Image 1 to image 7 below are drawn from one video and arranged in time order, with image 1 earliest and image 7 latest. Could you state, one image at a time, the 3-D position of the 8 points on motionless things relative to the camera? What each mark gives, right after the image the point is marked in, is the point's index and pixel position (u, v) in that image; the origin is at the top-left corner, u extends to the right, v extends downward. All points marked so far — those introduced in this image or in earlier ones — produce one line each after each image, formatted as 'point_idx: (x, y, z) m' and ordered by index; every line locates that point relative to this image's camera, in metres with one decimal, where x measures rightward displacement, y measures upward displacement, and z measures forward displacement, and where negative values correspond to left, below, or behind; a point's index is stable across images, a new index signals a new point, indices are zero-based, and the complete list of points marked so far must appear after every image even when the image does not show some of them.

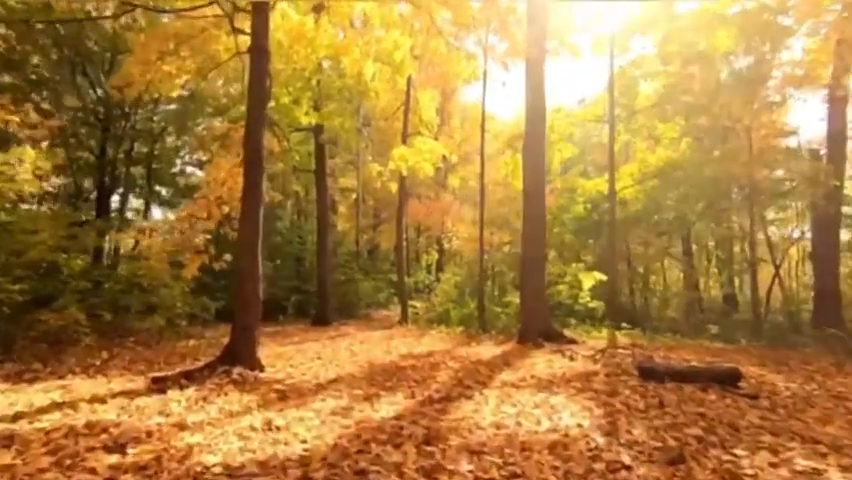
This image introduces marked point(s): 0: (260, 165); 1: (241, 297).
0: (-2.8, +1.3, +7.7) m
1: (-3.0, -0.9, +7.3) m
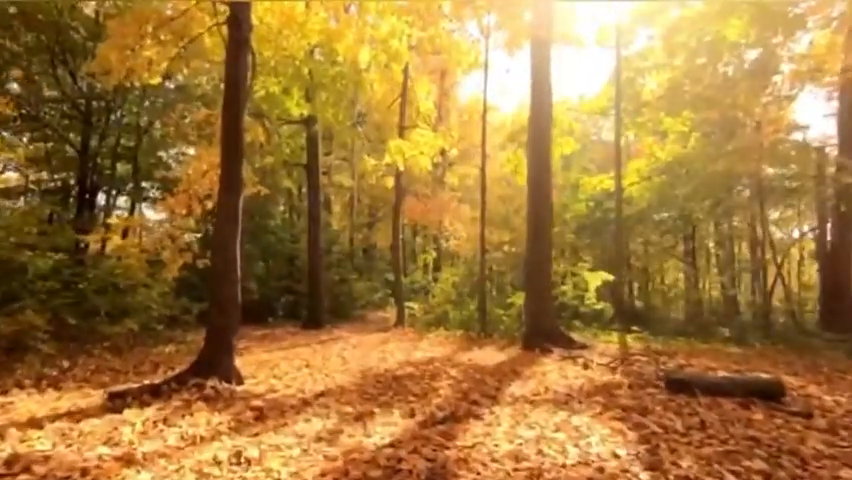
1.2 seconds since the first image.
0: (-2.8, +1.4, +6.8) m
1: (-3.0, -0.8, +6.5) m
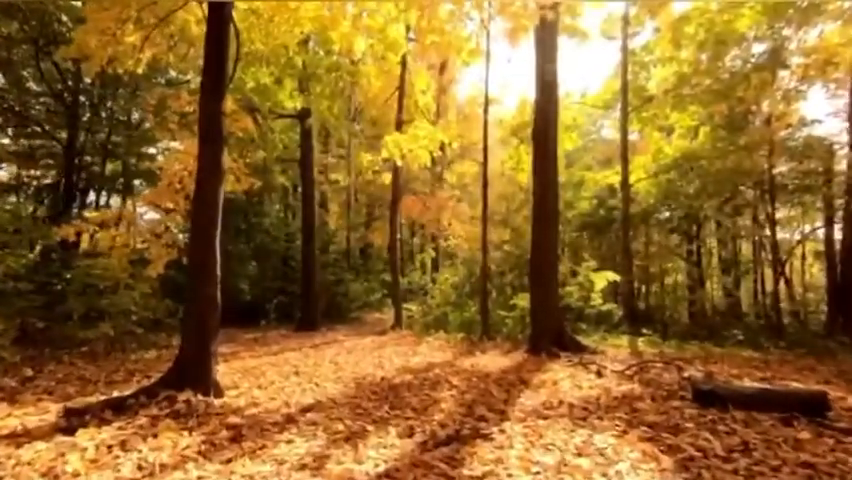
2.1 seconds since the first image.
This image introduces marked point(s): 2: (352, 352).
0: (-2.8, +1.4, +6.2) m
1: (-3.0, -0.8, +5.8) m
2: (-1.7, -2.6, +10.4) m
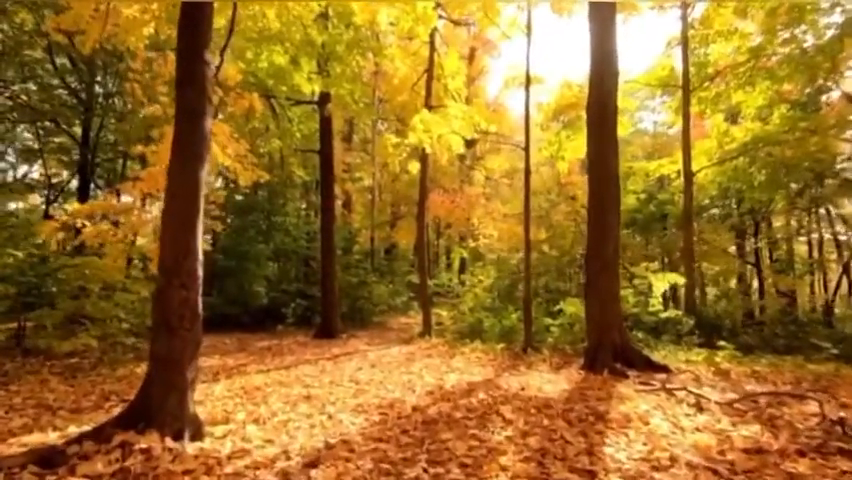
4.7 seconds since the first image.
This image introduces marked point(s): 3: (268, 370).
0: (-2.3, +1.5, +4.7) m
1: (-2.5, -0.7, +4.4) m
2: (-1.0, -2.5, +8.9) m
3: (-2.9, -2.4, +8.3) m
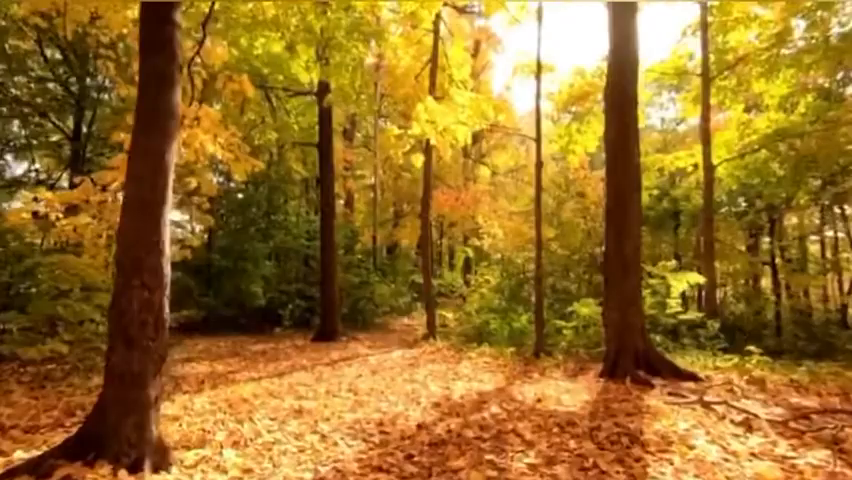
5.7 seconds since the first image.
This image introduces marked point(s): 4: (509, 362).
0: (-2.3, +1.6, +4.1) m
1: (-2.5, -0.6, +3.7) m
2: (-0.9, -2.4, +8.2) m
3: (-2.8, -2.3, +7.6) m
4: (+1.7, -2.6, +9.5) m
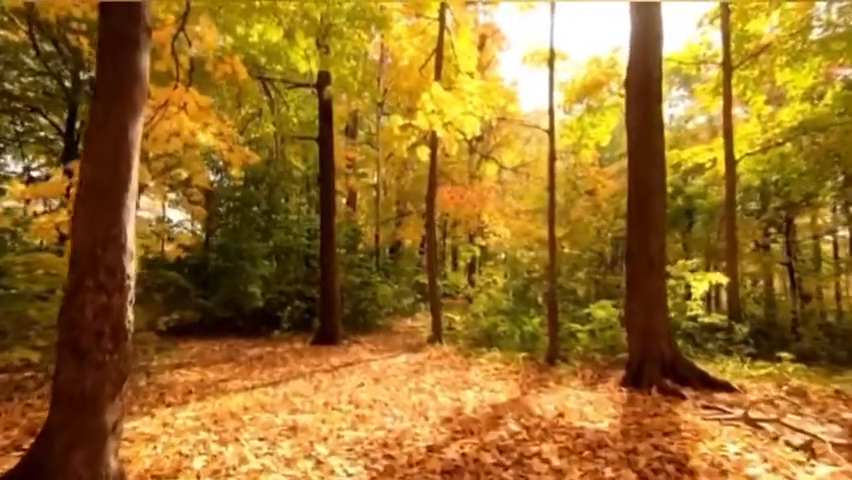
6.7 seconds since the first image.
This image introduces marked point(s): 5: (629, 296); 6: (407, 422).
0: (-2.2, +1.6, +3.4) m
1: (-2.4, -0.6, +3.1) m
2: (-0.8, -2.4, +7.6) m
3: (-2.7, -2.3, +7.0) m
4: (+1.9, -2.5, +8.9) m
5: (+3.4, -0.9, +7.6) m
6: (-0.2, -2.1, +5.4) m
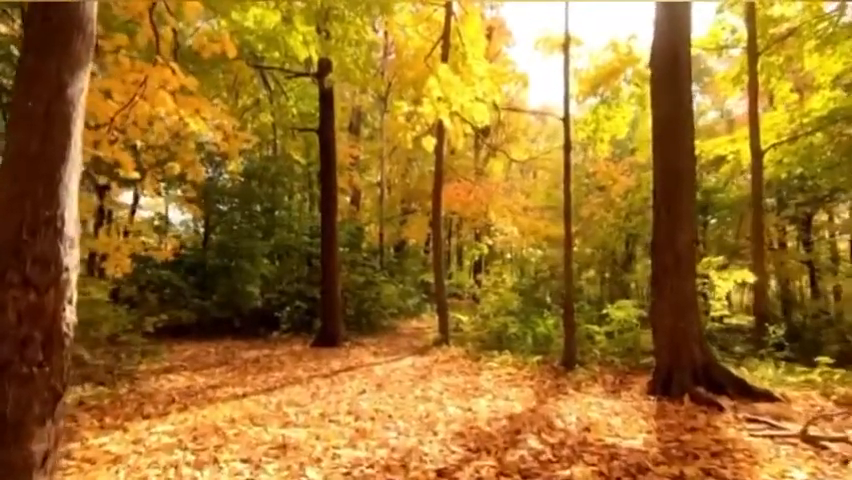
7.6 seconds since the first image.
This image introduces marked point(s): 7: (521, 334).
0: (-2.1, +1.7, +2.8) m
1: (-2.3, -0.5, +2.5) m
2: (-0.7, -2.3, +6.9) m
3: (-2.6, -2.2, +6.4) m
4: (+2.0, -2.4, +8.2) m
5: (+3.5, -0.8, +6.9) m
6: (-0.2, -2.0, +4.7) m
7: (+2.3, -2.2, +11.0) m
